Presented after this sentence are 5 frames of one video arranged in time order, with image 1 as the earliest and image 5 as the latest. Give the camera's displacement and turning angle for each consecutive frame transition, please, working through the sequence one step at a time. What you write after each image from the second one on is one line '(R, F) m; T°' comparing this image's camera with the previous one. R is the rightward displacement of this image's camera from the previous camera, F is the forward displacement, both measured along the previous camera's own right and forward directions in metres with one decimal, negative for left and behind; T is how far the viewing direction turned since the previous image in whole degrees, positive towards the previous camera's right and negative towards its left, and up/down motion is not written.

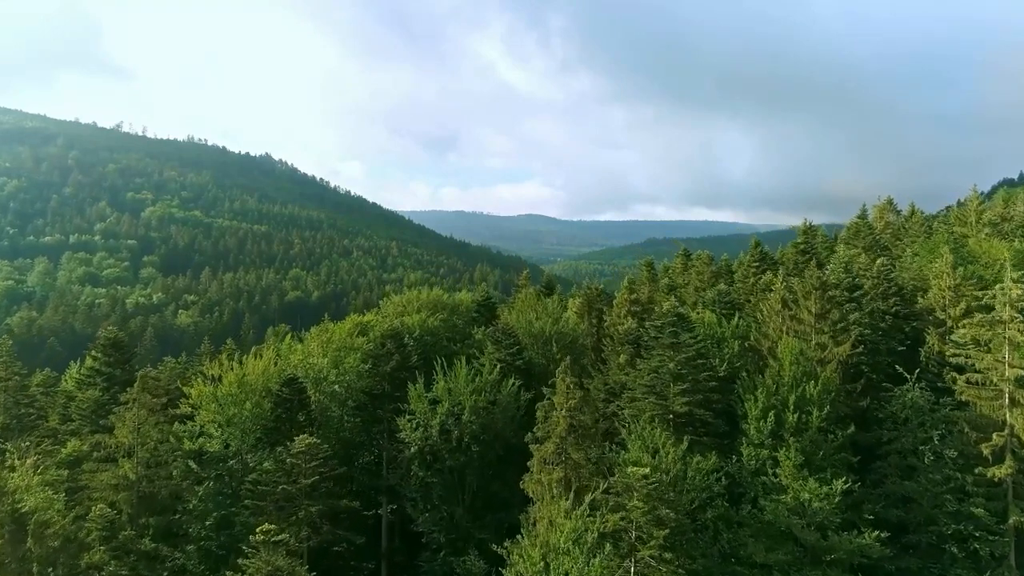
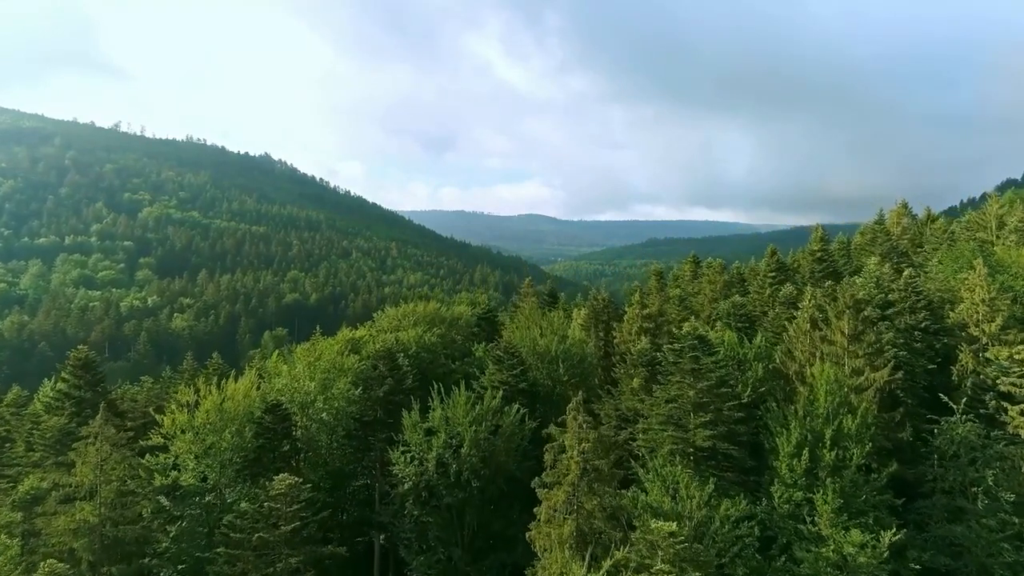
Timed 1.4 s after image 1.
(-0.2, +3.5) m; 0°
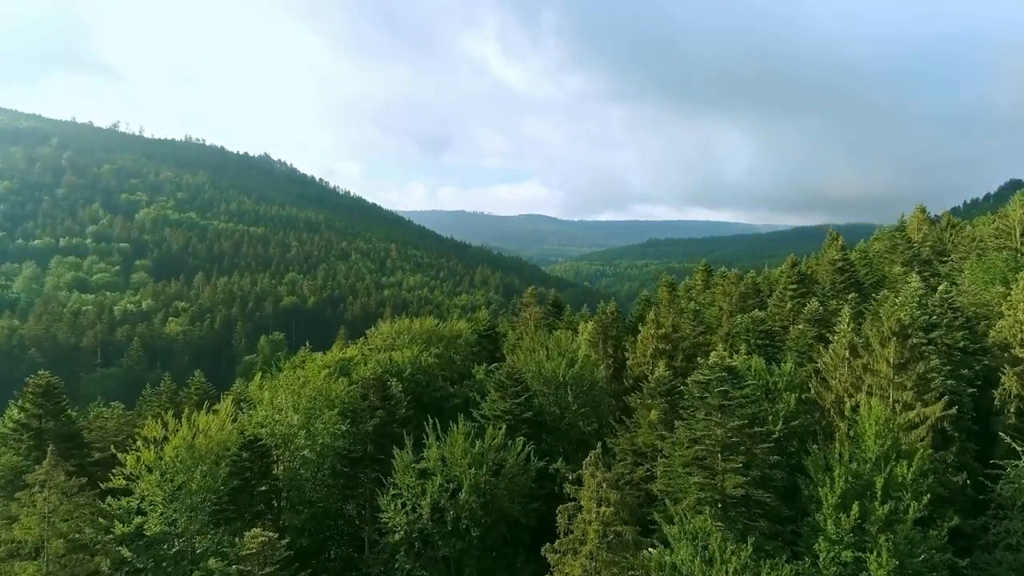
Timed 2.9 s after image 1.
(-0.2, +3.9) m; 0°
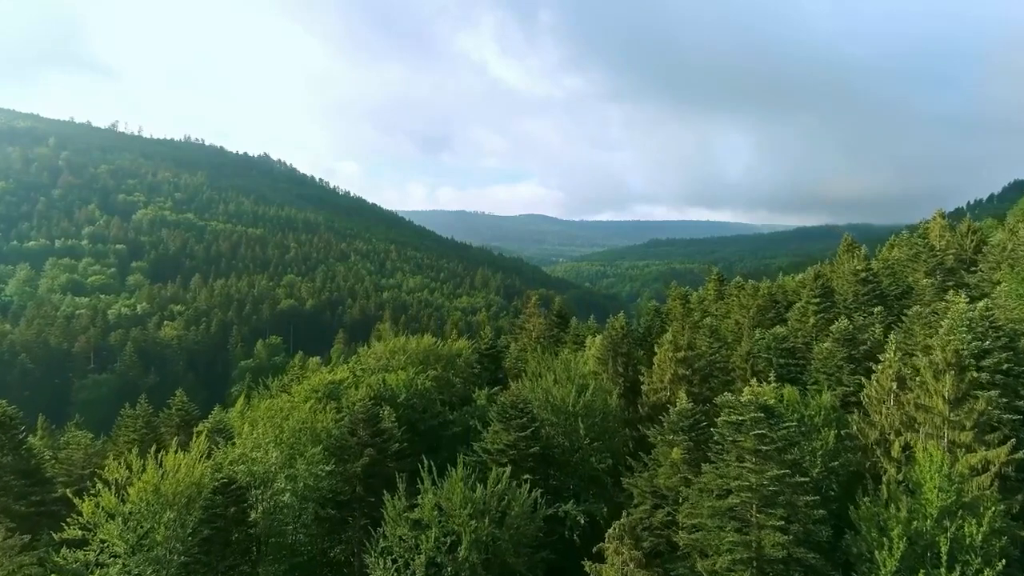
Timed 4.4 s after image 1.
(-0.3, +3.7) m; 0°
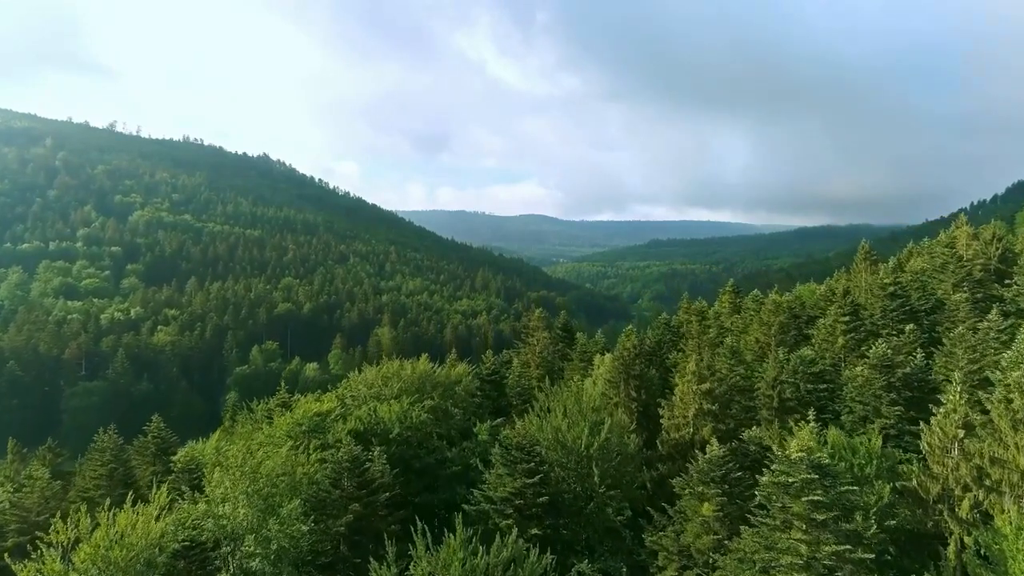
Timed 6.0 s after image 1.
(-0.3, +4.1) m; 0°
